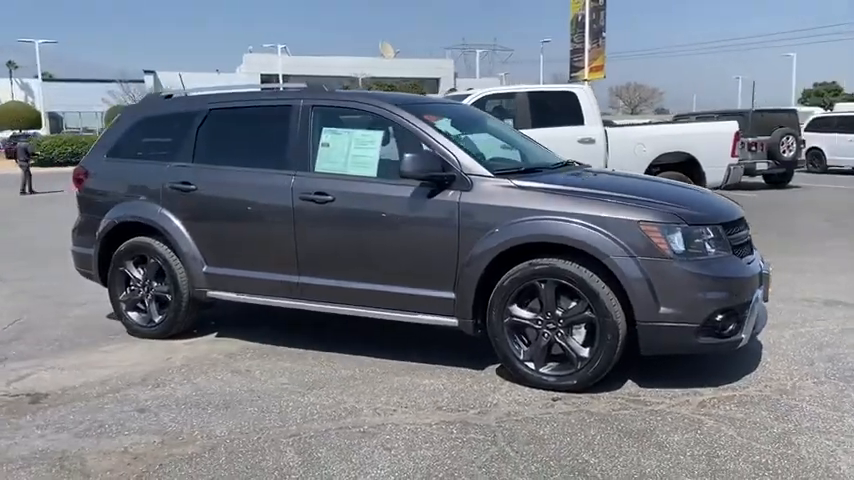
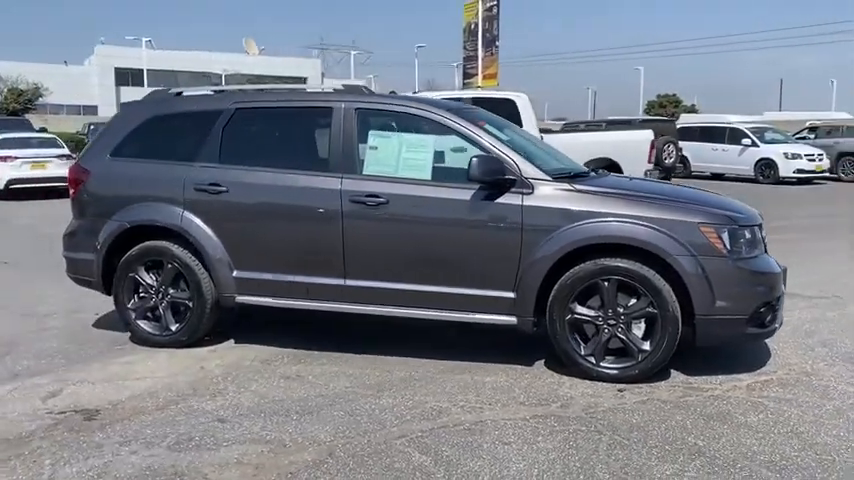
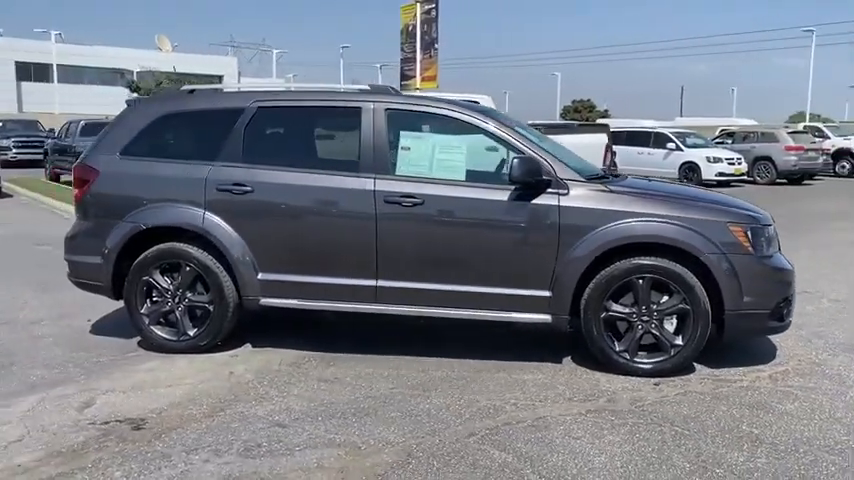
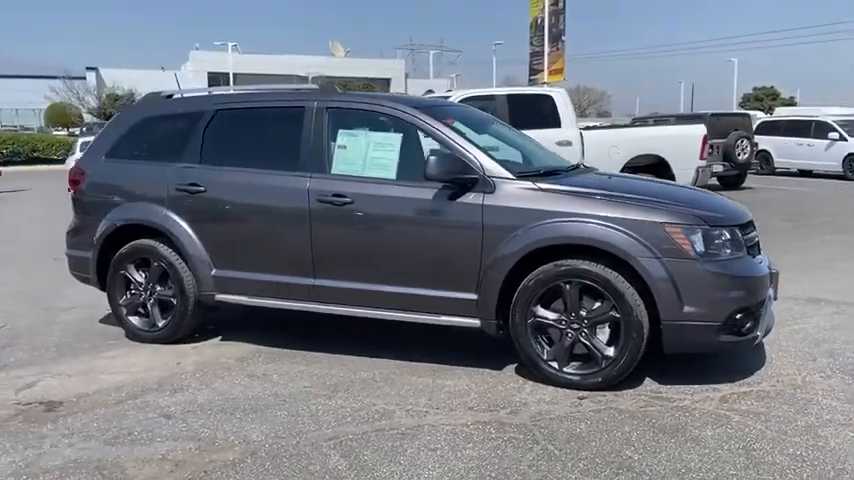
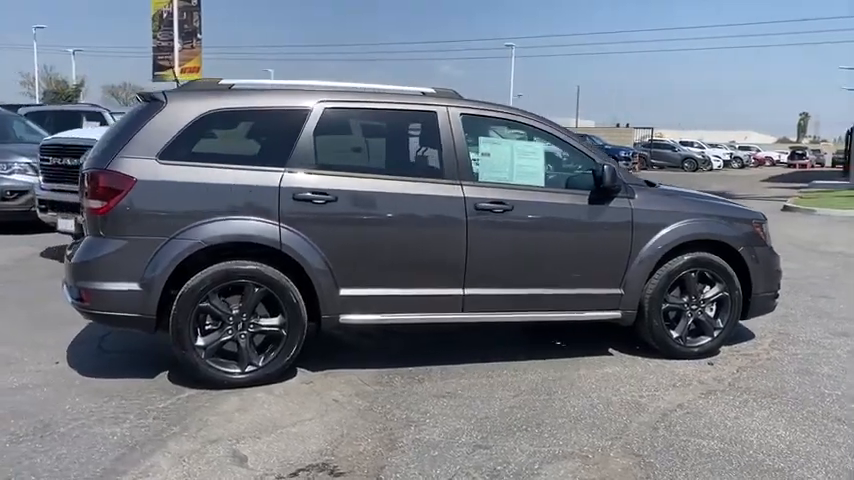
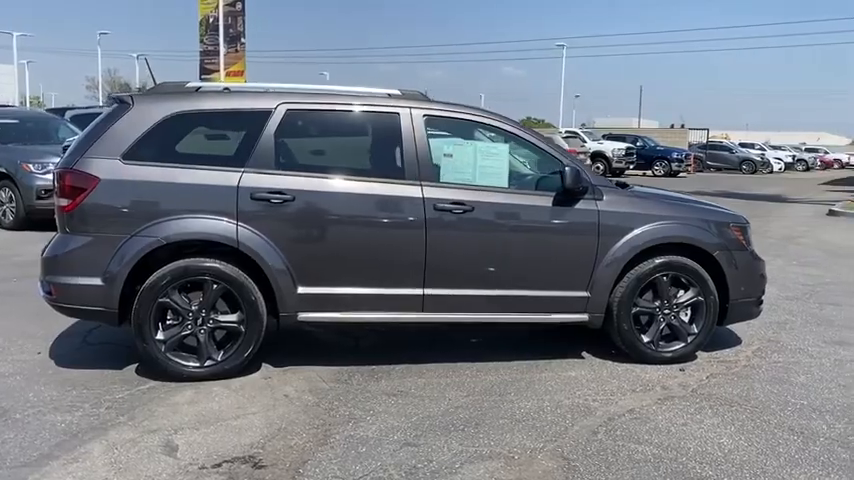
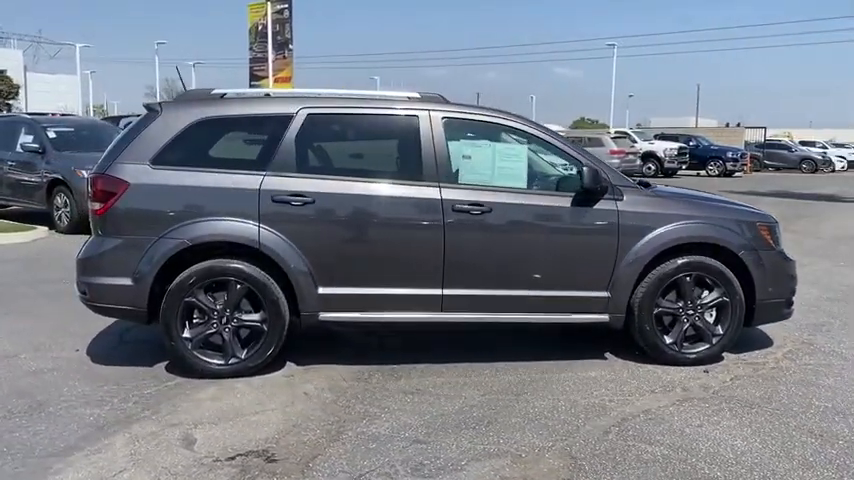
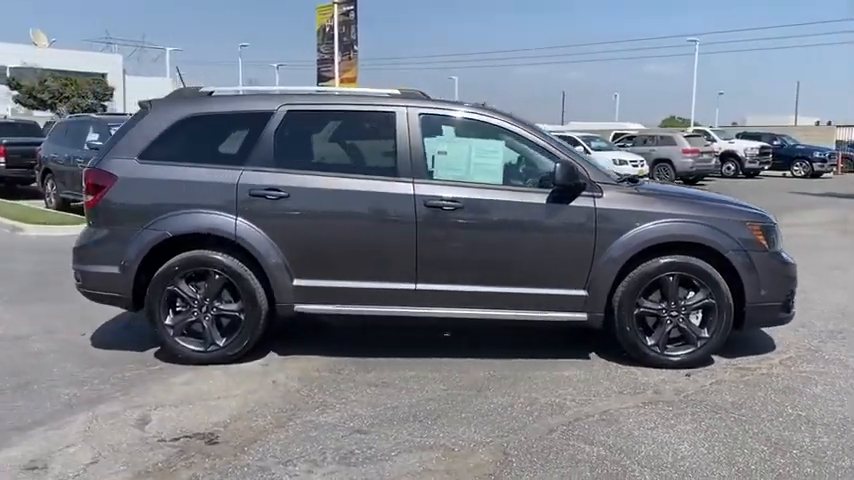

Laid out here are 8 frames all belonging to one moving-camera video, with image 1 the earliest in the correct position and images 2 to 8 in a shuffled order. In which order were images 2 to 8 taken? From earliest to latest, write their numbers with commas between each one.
4, 2, 3, 8, 7, 6, 5
